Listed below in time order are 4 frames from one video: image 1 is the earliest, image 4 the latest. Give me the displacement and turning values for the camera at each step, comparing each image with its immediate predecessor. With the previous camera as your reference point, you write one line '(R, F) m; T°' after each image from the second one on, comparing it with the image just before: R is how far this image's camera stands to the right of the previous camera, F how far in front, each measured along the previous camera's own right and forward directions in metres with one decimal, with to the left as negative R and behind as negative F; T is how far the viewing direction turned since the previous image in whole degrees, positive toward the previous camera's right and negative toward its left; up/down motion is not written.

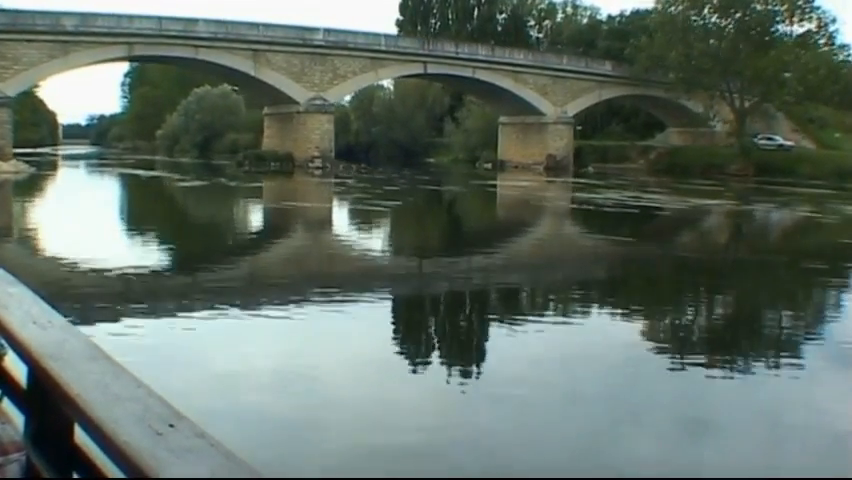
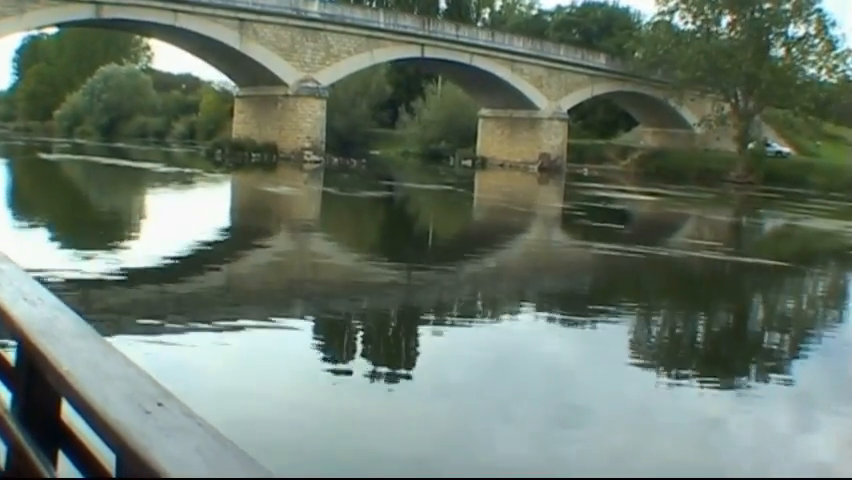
(+0.6, +0.9) m; -1°
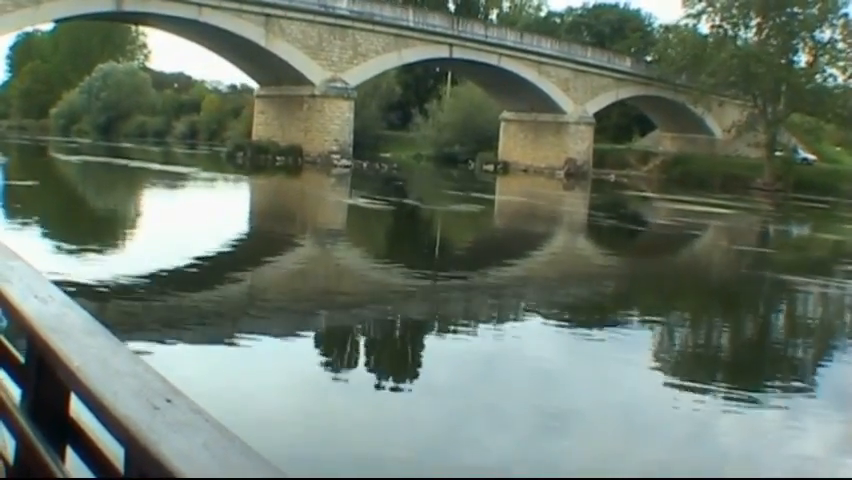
(-0.3, +0.3) m; 0°
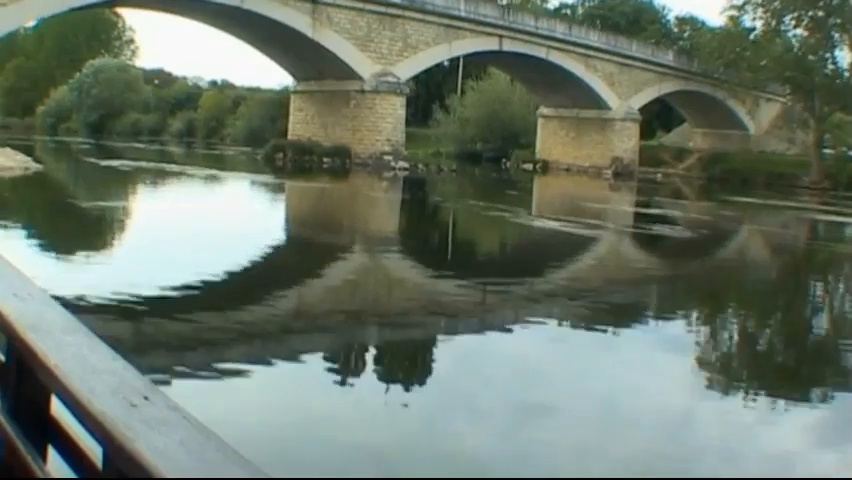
(-0.5, +0.6) m; 0°
